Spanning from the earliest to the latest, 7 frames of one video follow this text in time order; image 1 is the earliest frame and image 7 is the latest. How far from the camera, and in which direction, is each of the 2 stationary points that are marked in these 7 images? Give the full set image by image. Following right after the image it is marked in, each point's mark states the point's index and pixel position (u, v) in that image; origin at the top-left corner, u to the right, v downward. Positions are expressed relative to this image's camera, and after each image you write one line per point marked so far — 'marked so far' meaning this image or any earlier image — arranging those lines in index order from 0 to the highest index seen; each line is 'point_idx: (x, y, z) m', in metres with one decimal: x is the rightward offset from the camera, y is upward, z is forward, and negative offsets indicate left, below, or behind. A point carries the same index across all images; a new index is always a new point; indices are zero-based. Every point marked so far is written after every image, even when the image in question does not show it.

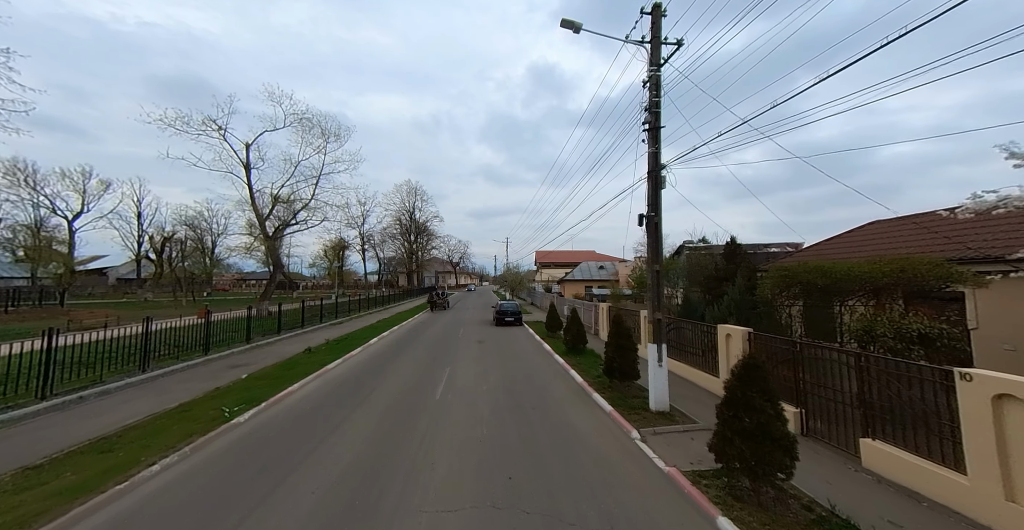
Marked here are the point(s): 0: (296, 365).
0: (-6.2, -2.9, +11.0) m
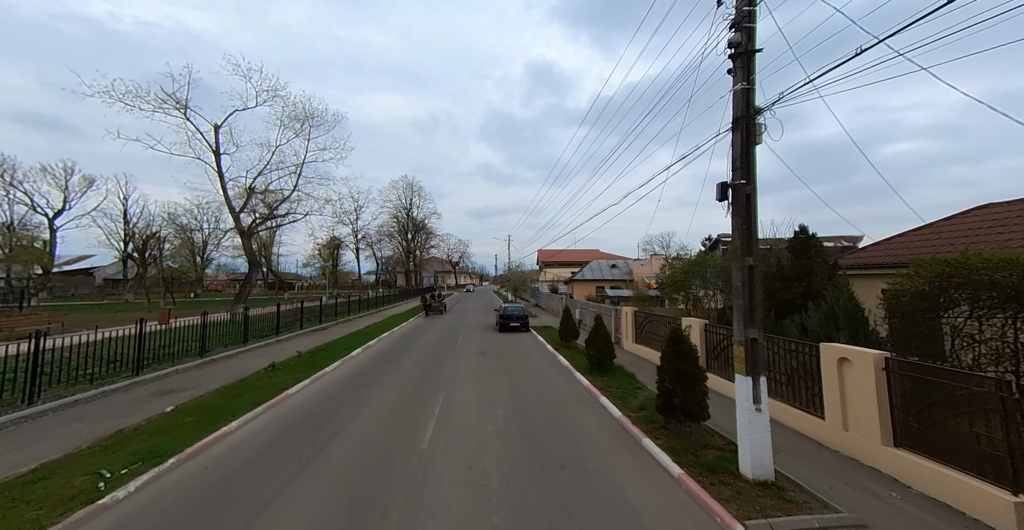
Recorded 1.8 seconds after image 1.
0: (-5.9, -2.8, +8.7) m
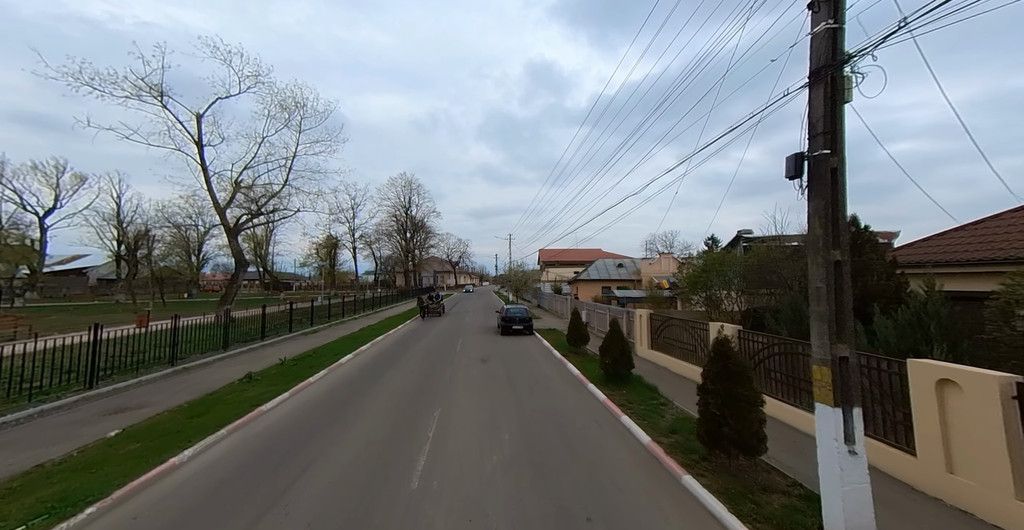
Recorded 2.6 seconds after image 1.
0: (-5.8, -2.8, +7.6) m
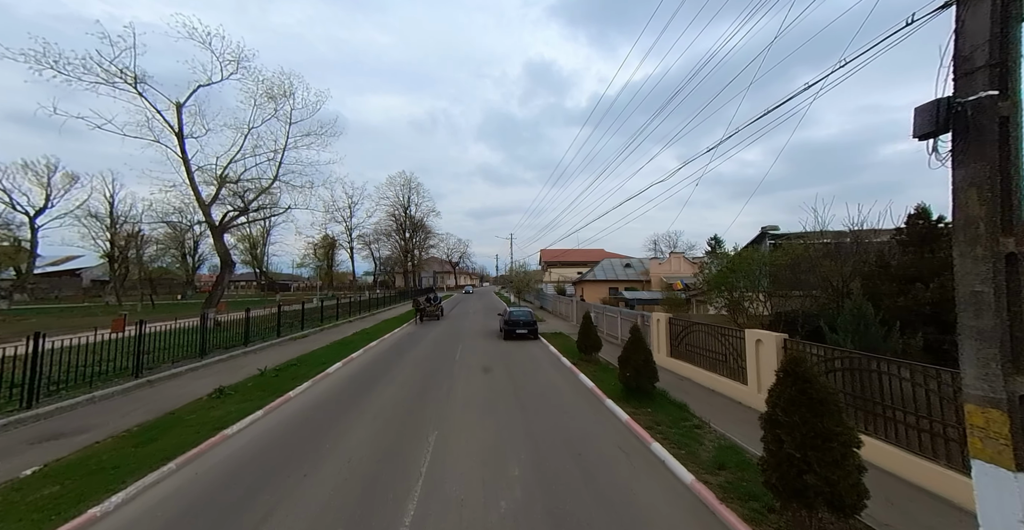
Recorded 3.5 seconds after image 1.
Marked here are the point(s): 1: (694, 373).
0: (-5.7, -2.7, +6.5) m
1: (+4.4, -2.6, +9.3) m
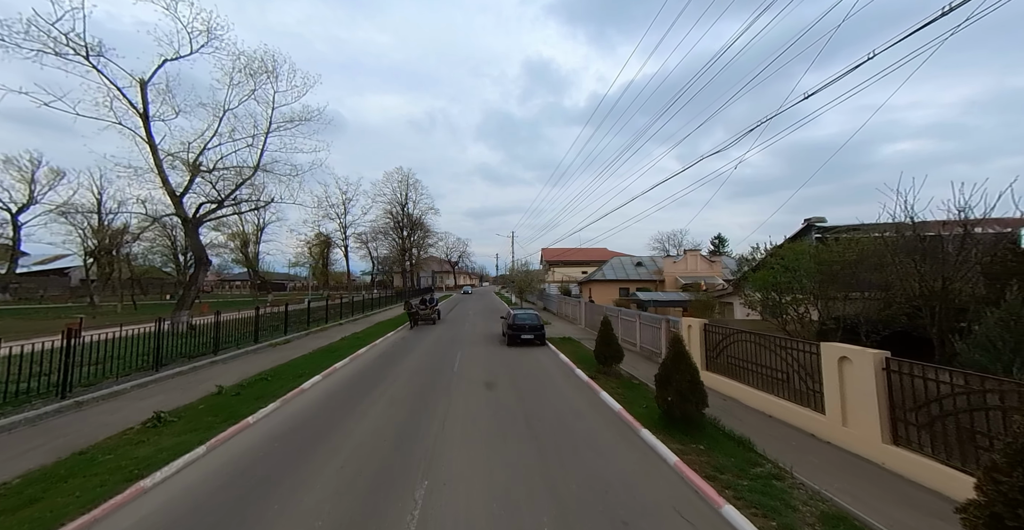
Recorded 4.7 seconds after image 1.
0: (-5.5, -2.7, +4.8) m
1: (+4.5, -2.5, +7.6) m
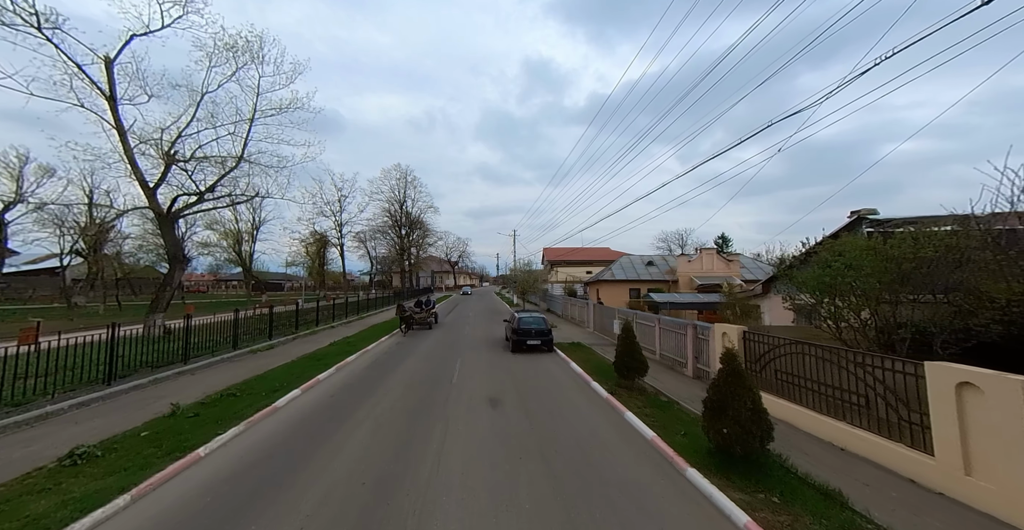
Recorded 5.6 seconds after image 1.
0: (-5.3, -2.6, +3.5) m
1: (+4.7, -2.5, +6.3) m
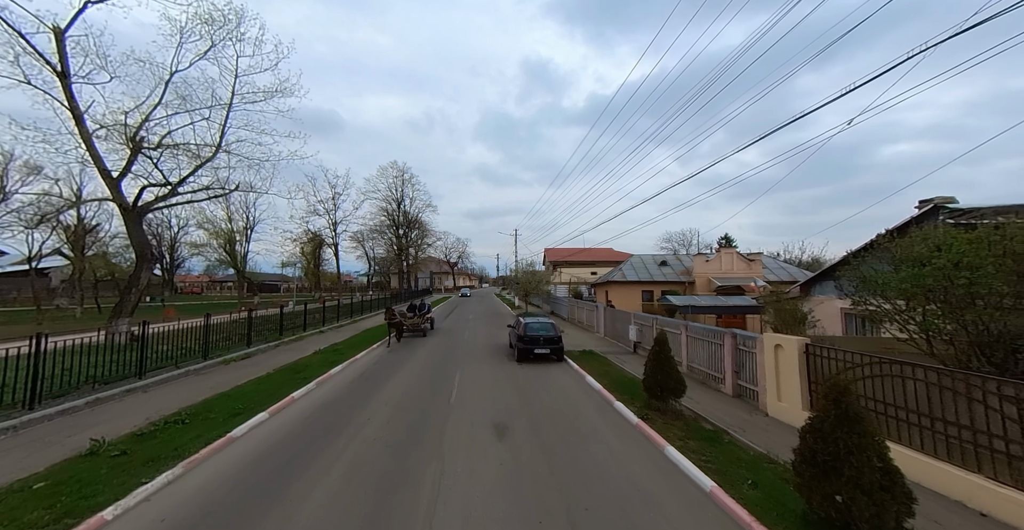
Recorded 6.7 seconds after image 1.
0: (-5.1, -2.5, +2.0) m
1: (+4.9, -2.4, +4.8) m
